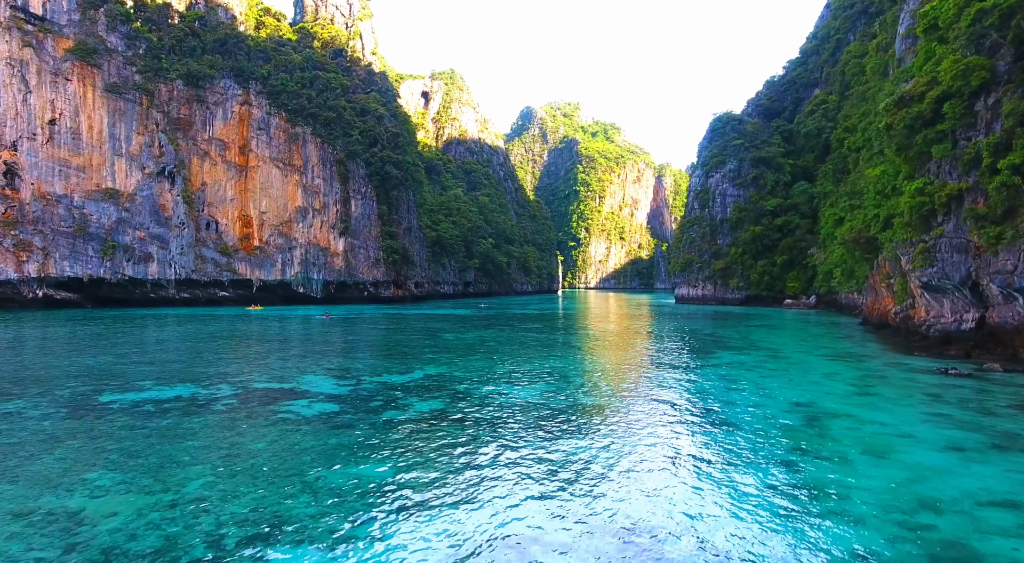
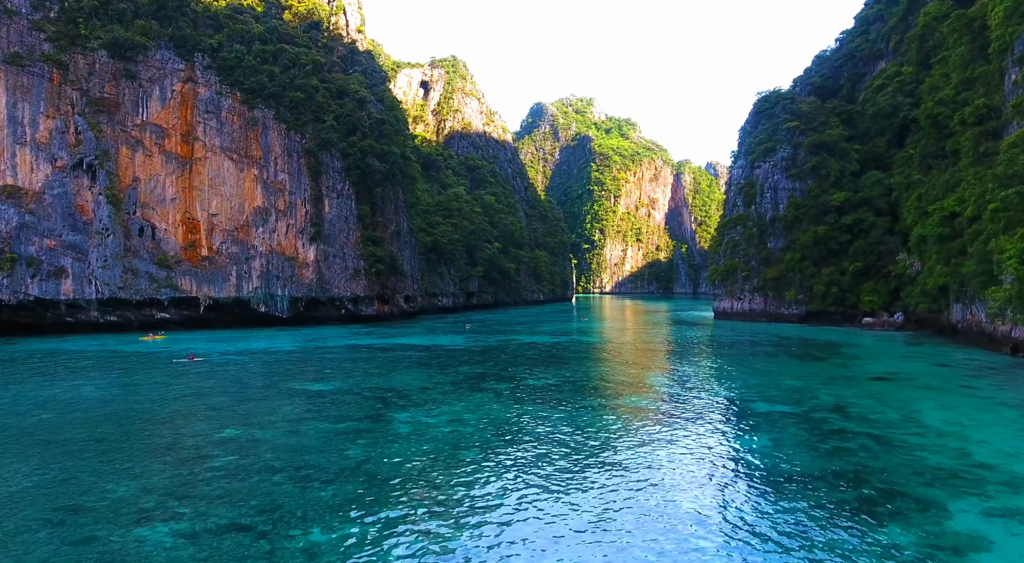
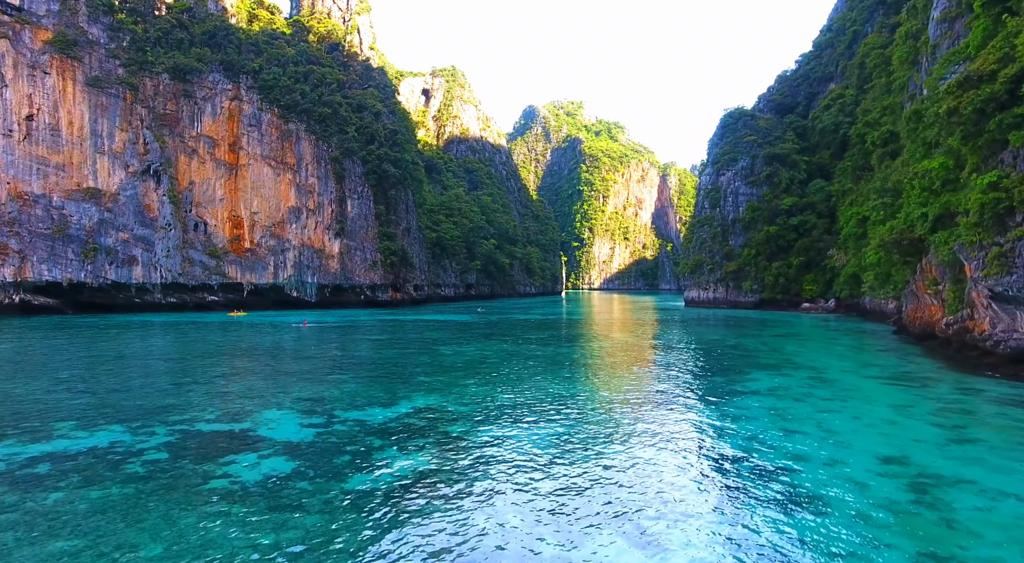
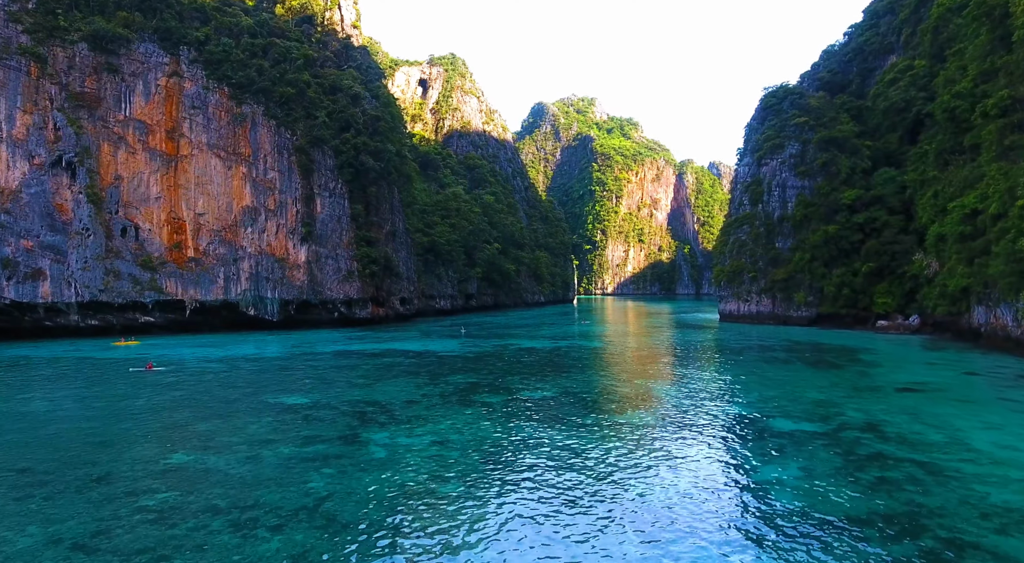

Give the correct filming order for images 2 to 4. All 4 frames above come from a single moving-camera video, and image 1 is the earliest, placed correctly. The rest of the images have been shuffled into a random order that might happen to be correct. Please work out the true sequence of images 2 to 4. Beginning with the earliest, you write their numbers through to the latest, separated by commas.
3, 2, 4
